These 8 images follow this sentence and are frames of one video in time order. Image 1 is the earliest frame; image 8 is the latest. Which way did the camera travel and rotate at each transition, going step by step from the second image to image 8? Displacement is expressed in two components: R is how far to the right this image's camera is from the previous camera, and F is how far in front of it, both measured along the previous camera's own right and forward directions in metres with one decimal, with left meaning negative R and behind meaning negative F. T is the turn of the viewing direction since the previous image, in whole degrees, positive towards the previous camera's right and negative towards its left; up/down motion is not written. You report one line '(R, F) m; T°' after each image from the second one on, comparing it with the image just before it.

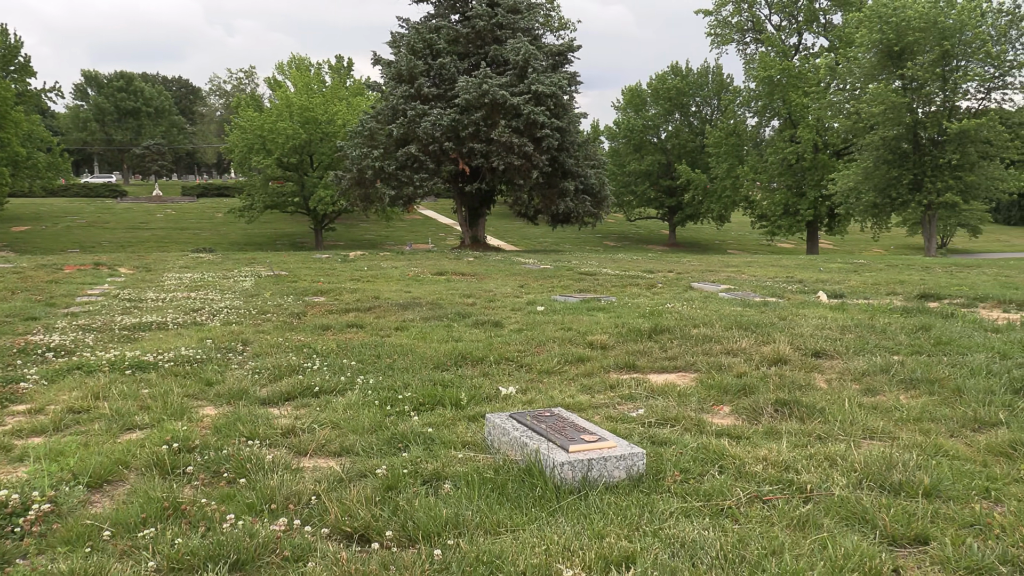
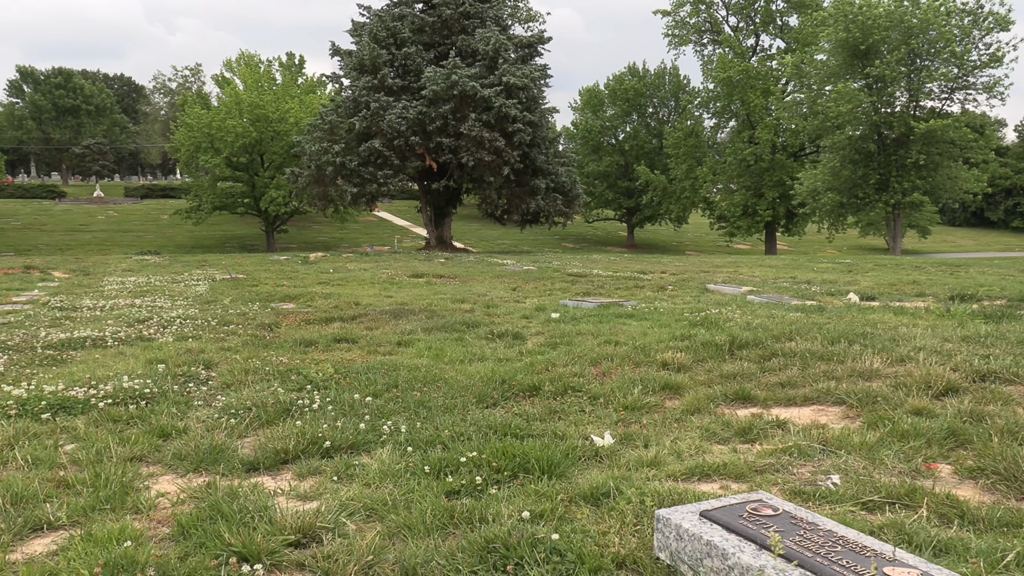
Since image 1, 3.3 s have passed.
(-0.6, +1.5) m; +3°
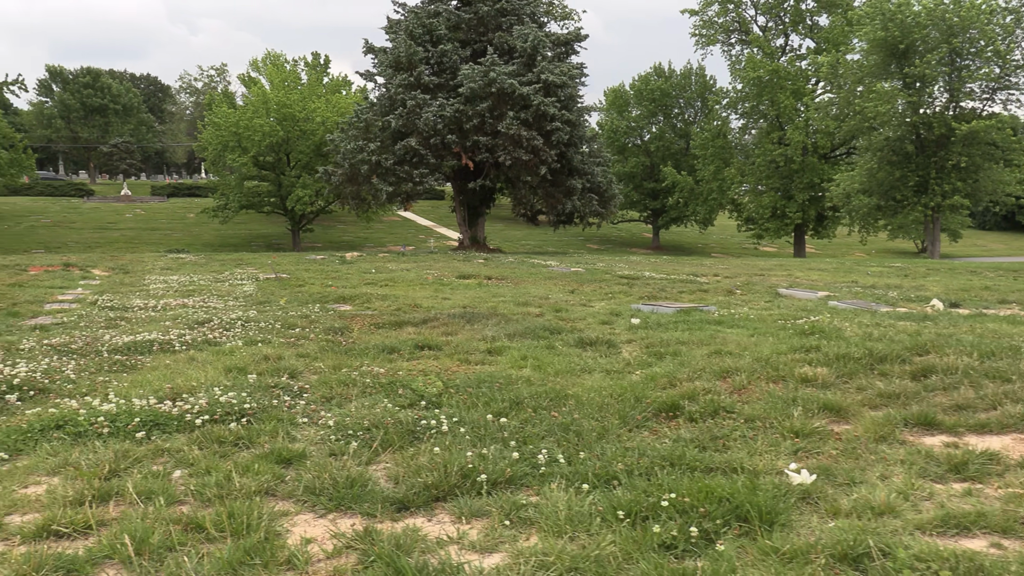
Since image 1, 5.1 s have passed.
(-0.6, +0.5) m; -1°
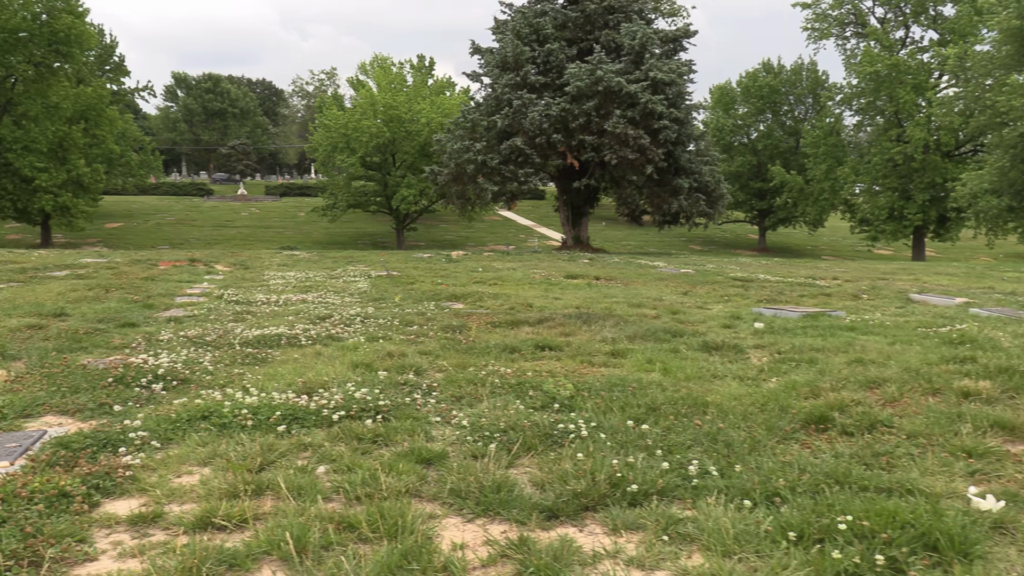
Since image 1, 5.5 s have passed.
(-0.2, +0.1) m; -7°
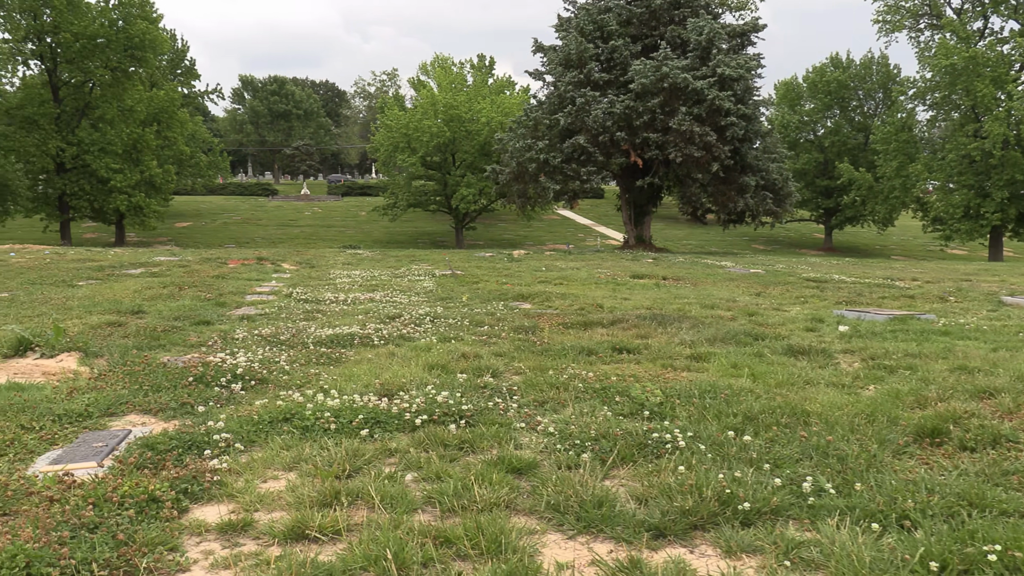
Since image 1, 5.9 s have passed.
(-0.1, +0.1) m; -4°
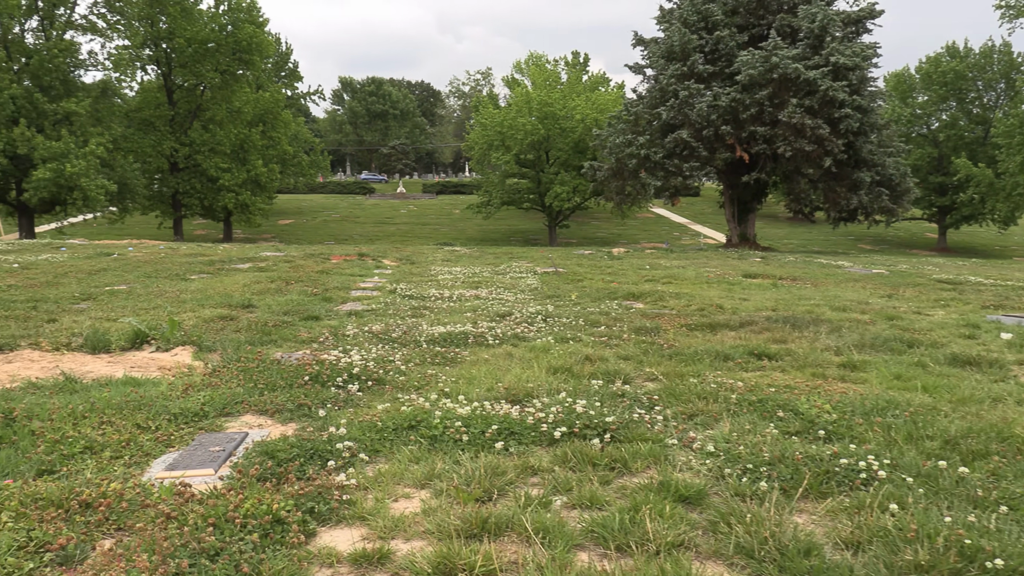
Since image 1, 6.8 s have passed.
(-0.2, +0.4) m; -6°
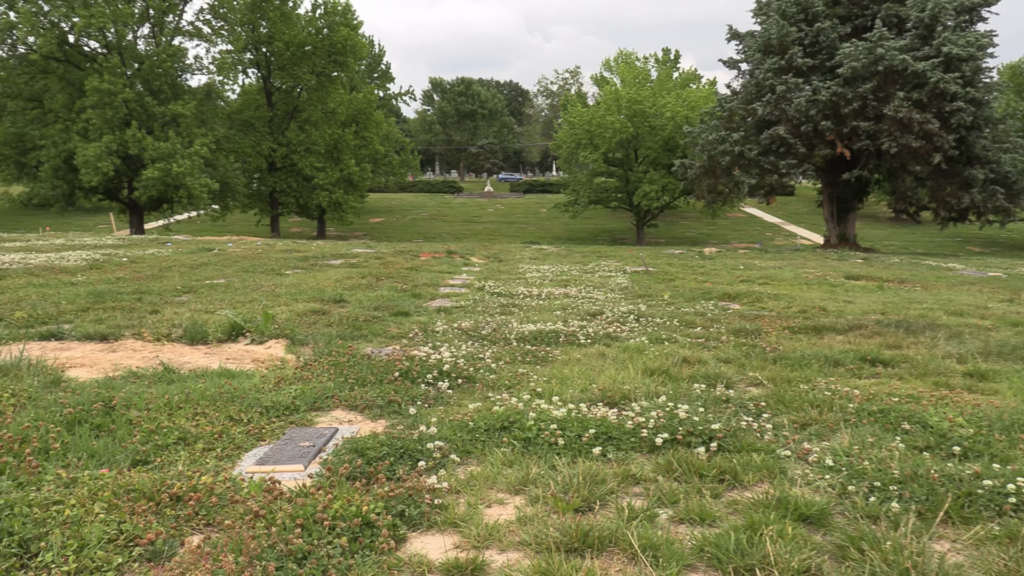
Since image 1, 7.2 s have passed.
(-0.1, +0.2) m; -6°
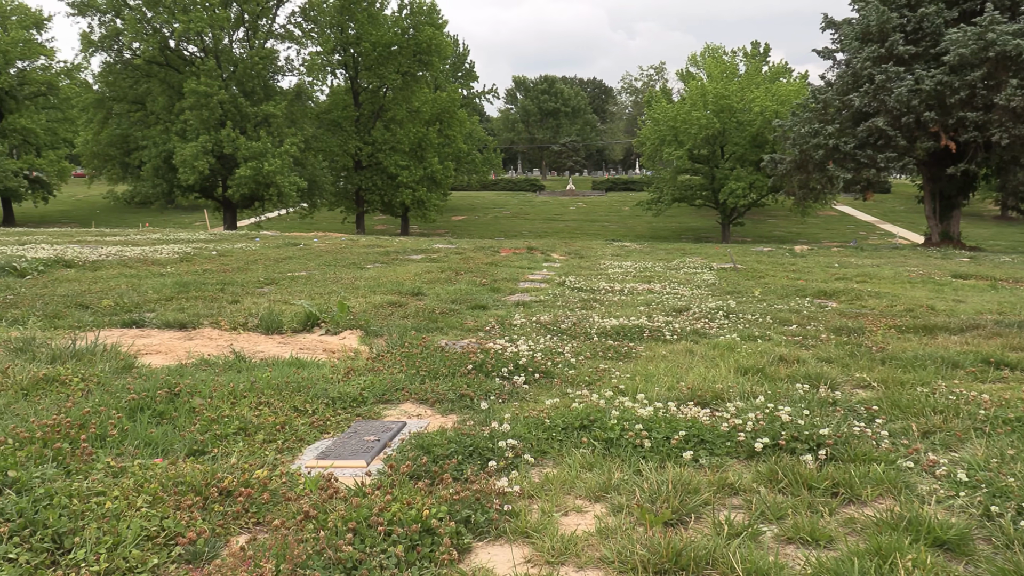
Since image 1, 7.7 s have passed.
(0.0, +0.3) m; -6°
